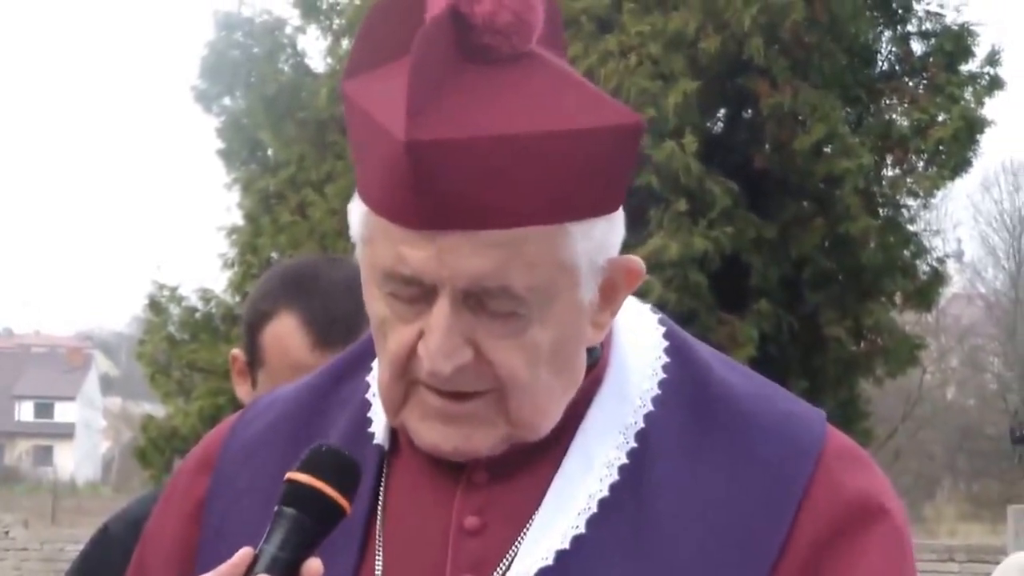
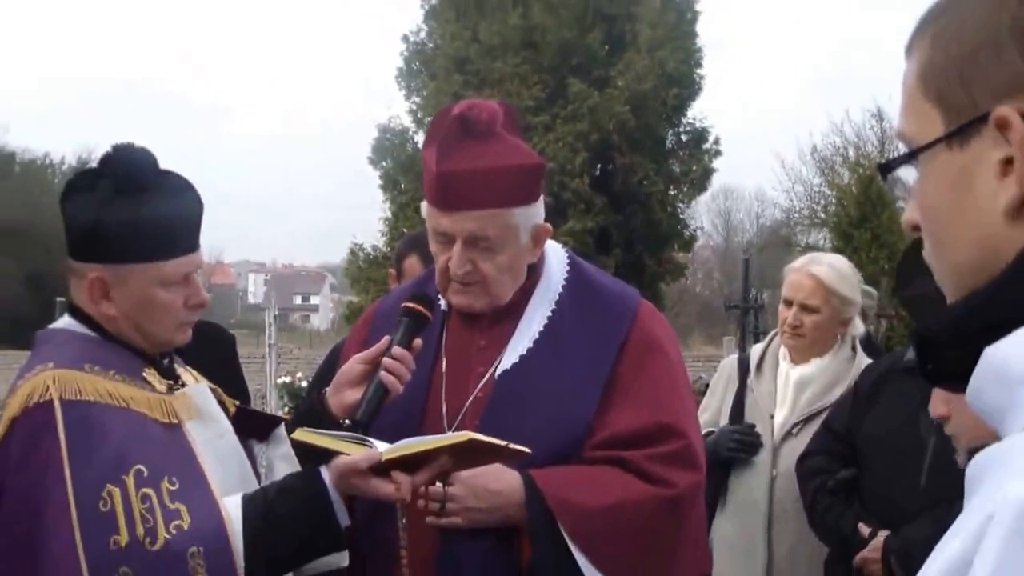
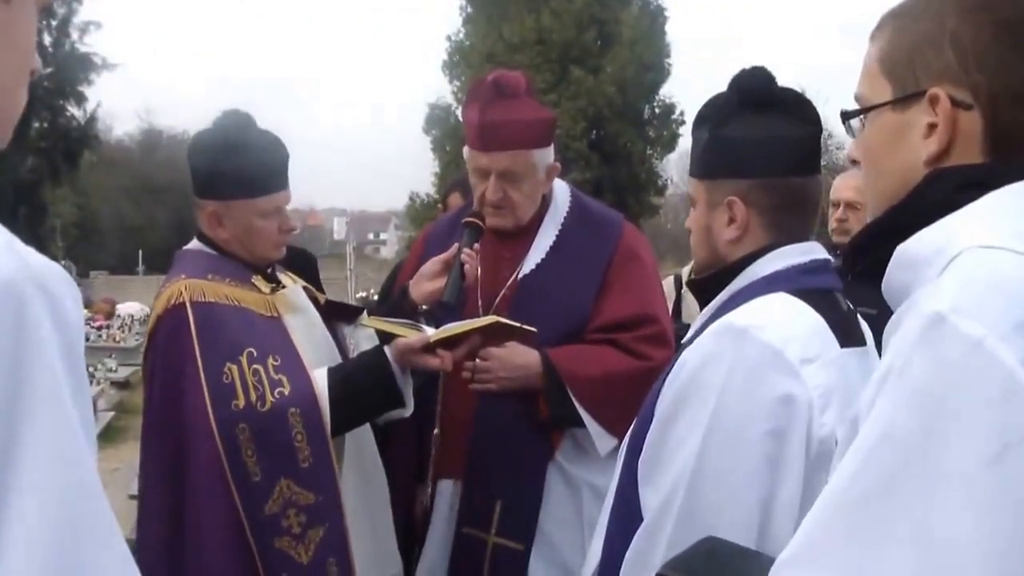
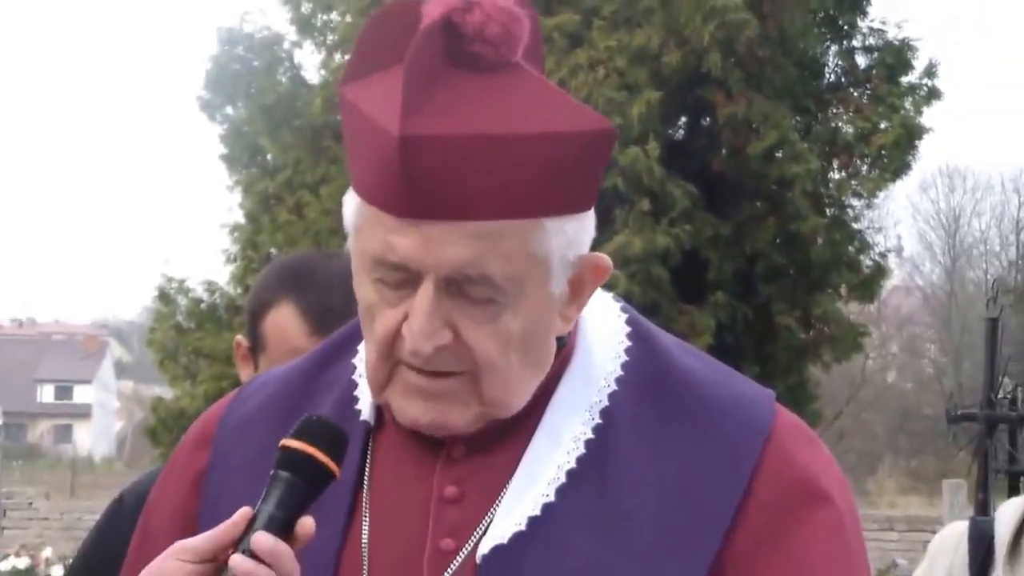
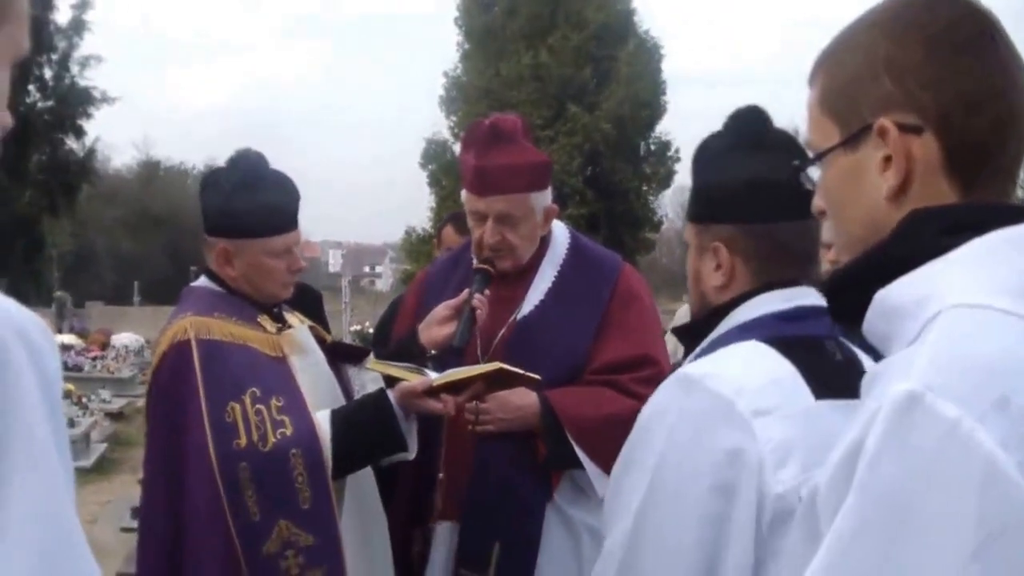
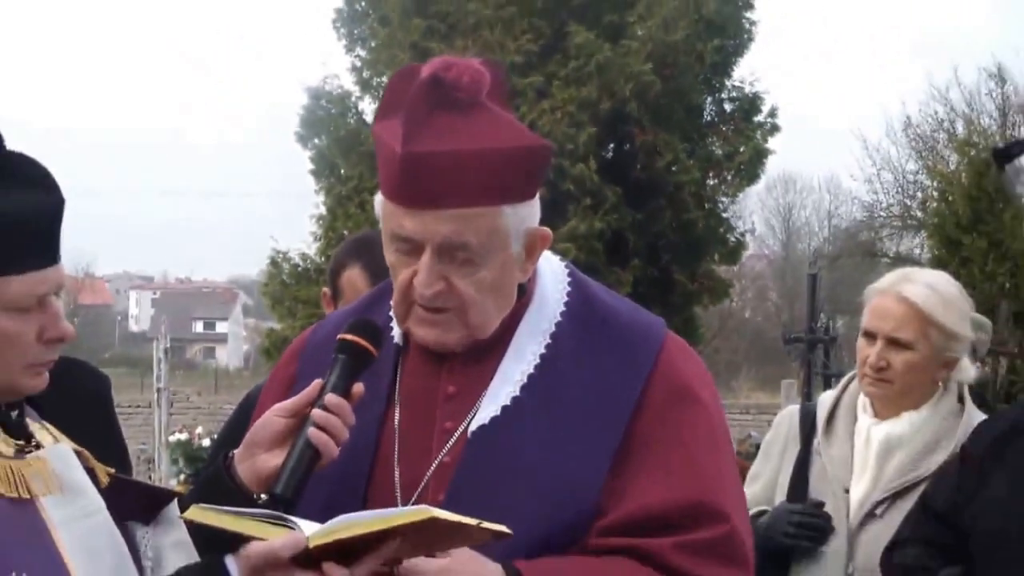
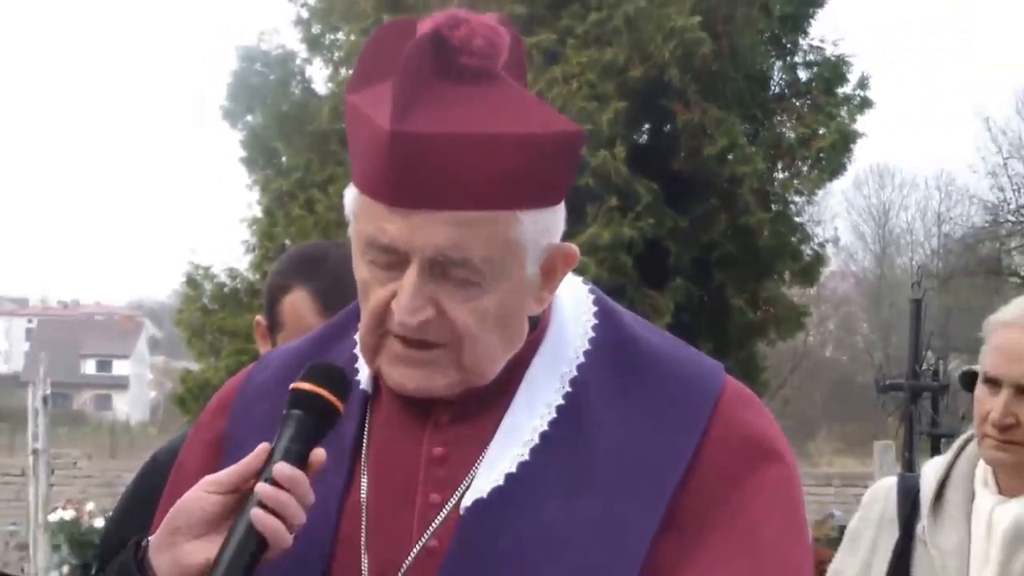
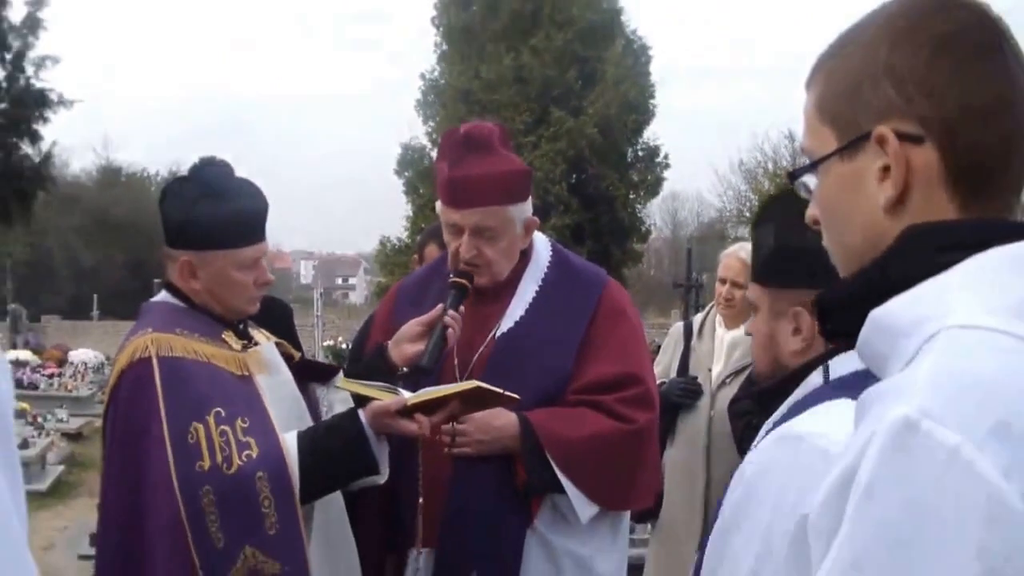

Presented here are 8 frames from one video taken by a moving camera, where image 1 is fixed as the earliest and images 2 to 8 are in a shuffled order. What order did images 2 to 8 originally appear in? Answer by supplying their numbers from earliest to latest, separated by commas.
4, 7, 6, 2, 8, 5, 3
